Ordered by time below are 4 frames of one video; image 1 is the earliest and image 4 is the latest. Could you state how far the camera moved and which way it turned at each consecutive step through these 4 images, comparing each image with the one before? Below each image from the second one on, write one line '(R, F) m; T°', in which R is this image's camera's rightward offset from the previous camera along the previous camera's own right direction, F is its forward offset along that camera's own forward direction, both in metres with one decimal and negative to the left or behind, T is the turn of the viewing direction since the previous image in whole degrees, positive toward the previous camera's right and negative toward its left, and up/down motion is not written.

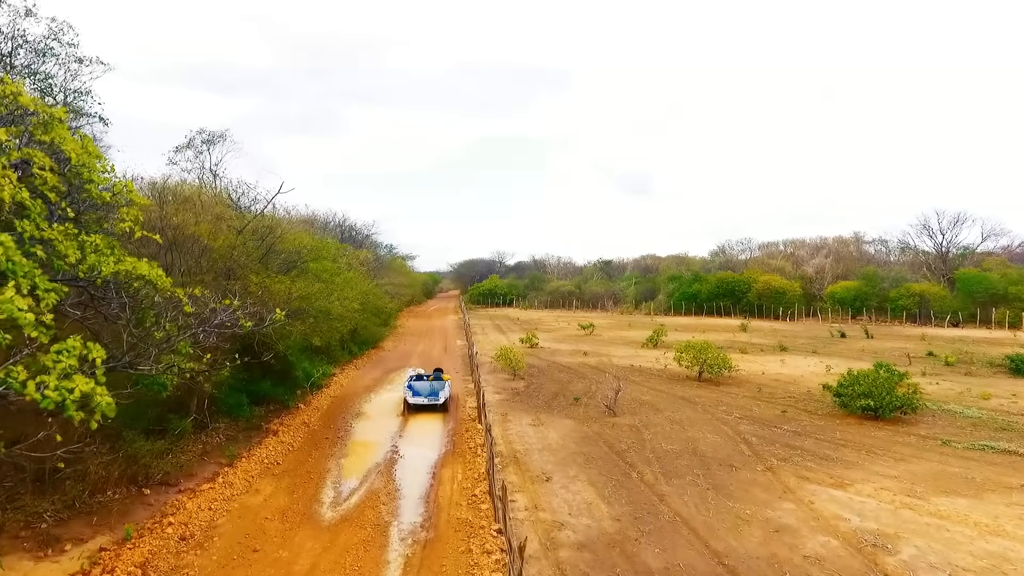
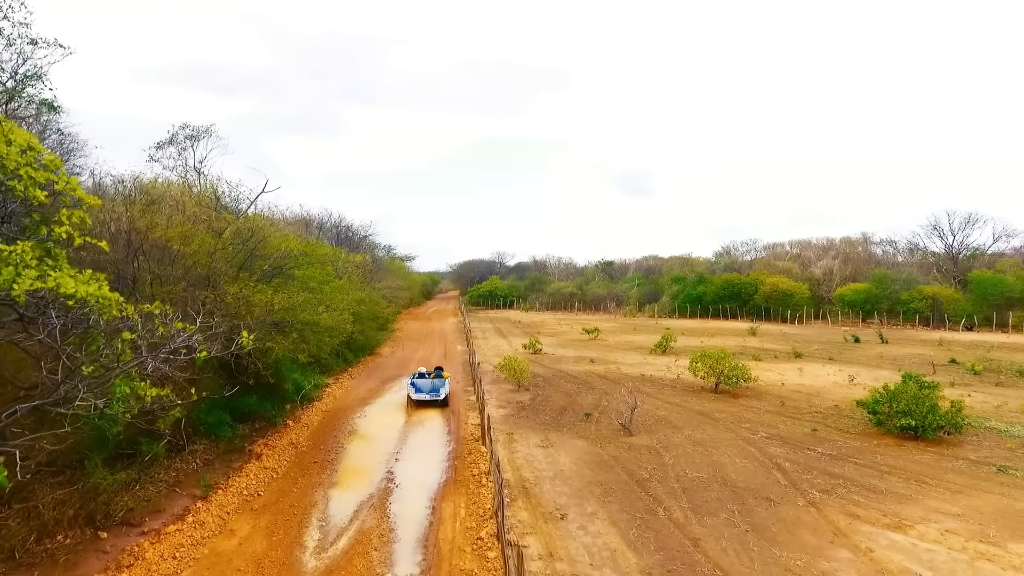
(-0.2, +1.5) m; 0°
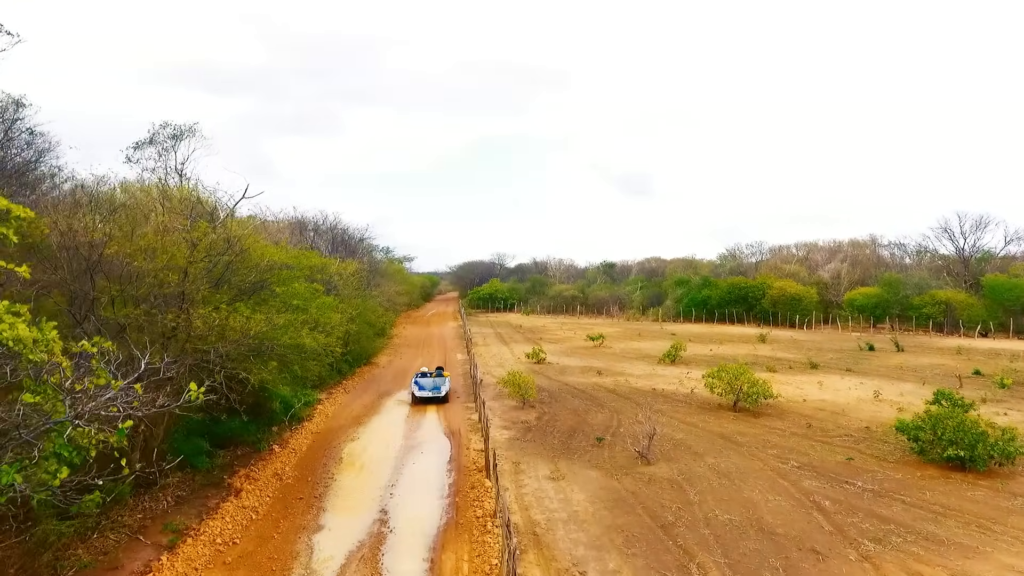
(-0.2, +1.5) m; 0°
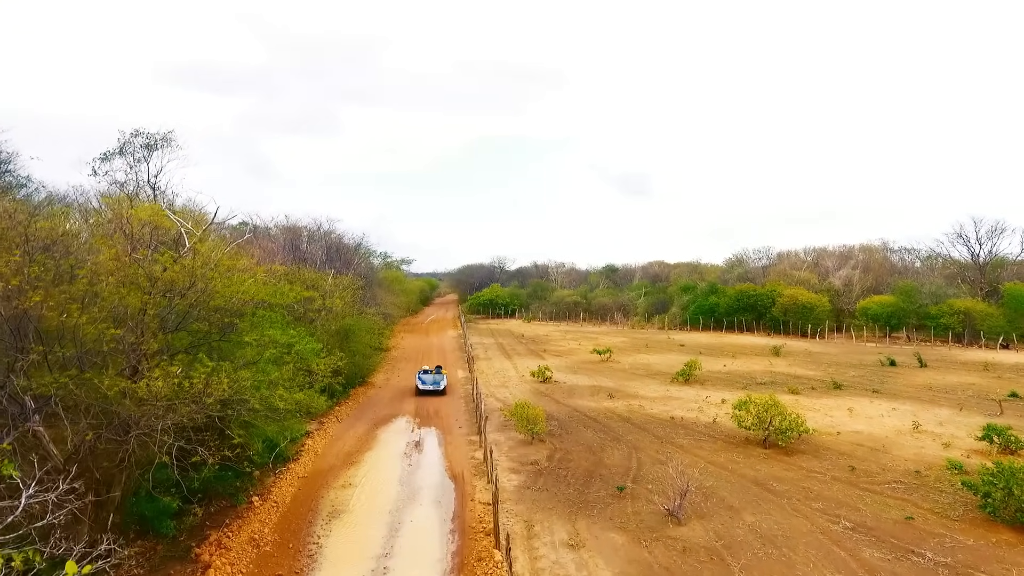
(-0.3, +2.0) m; 0°
